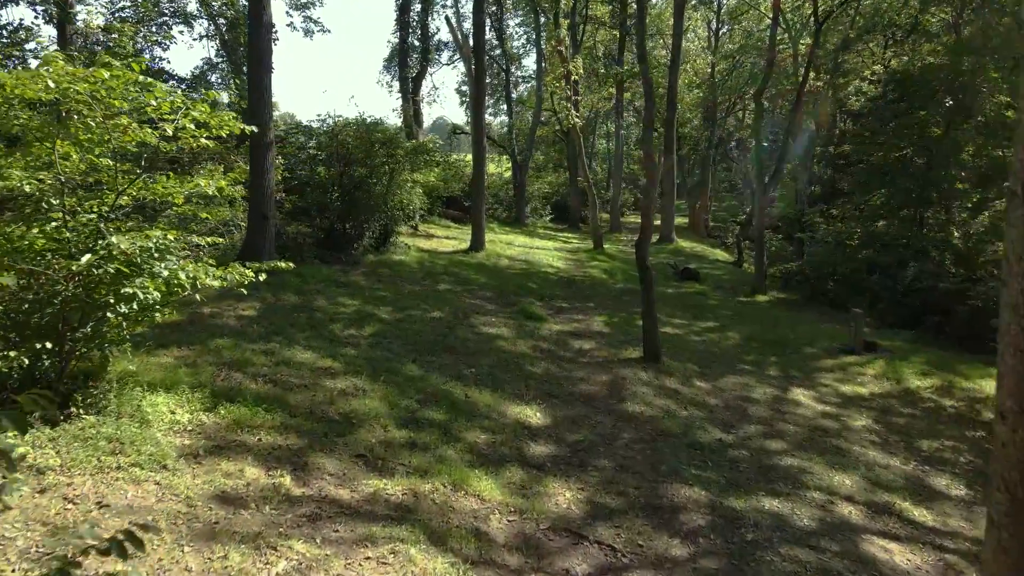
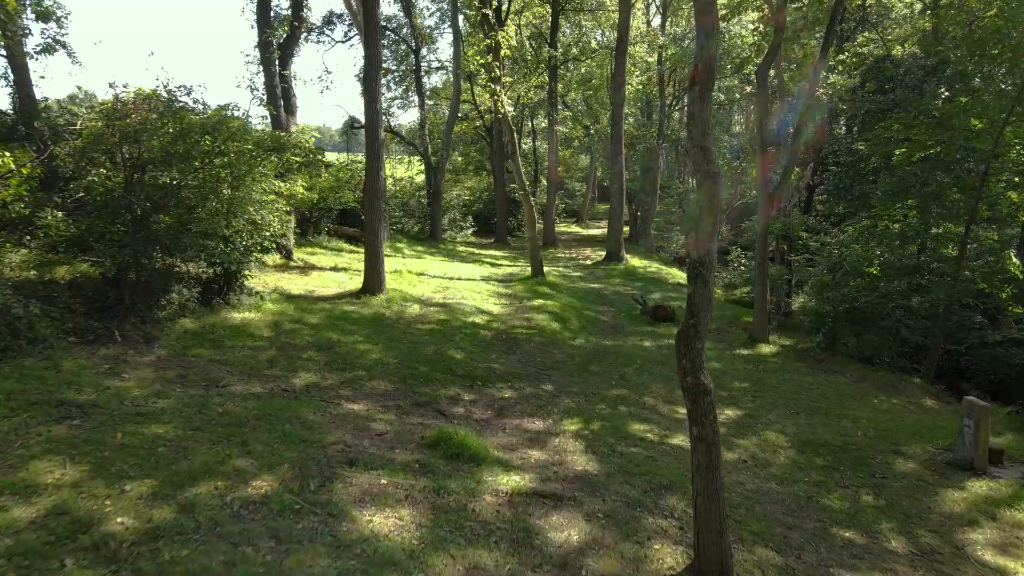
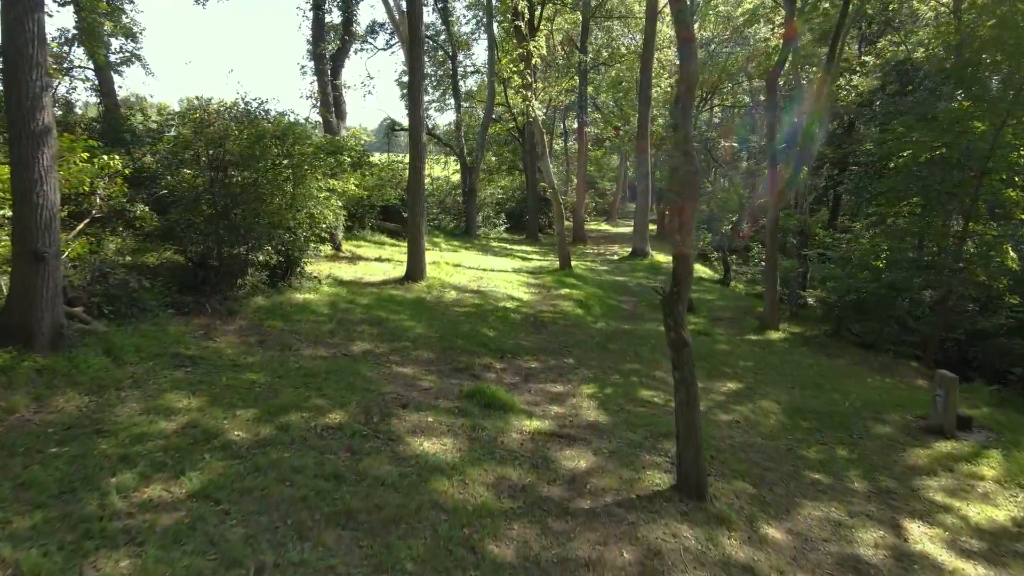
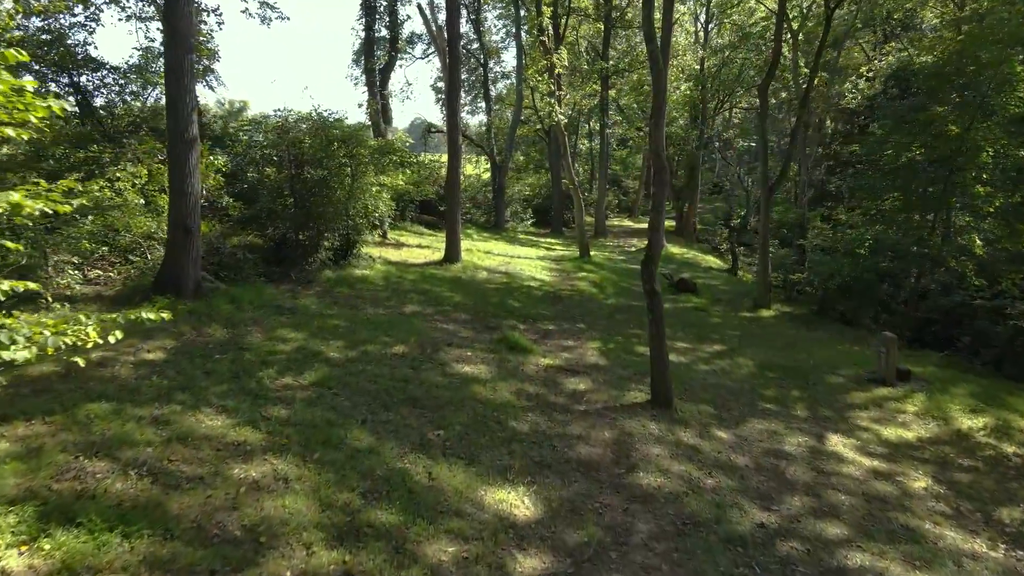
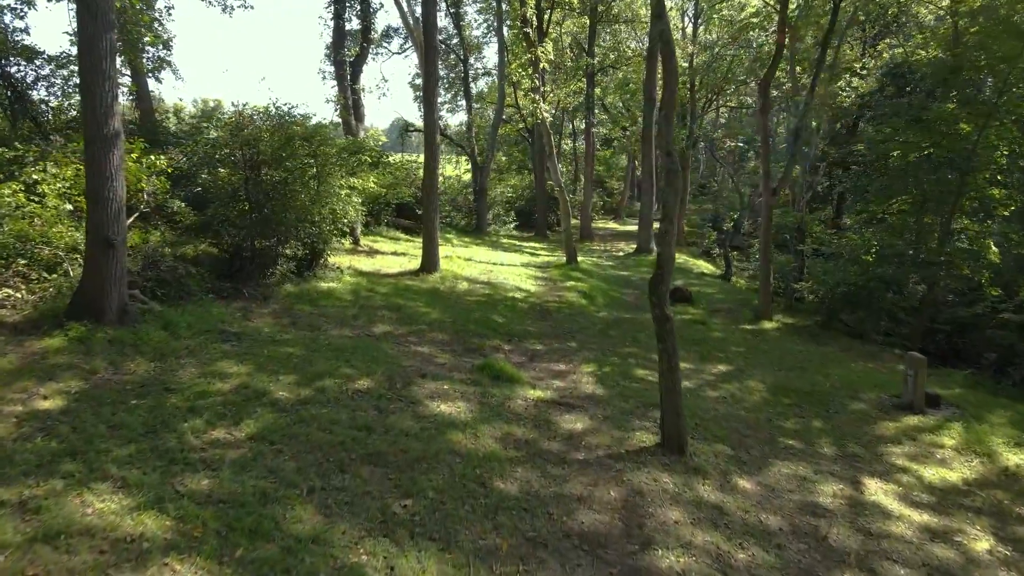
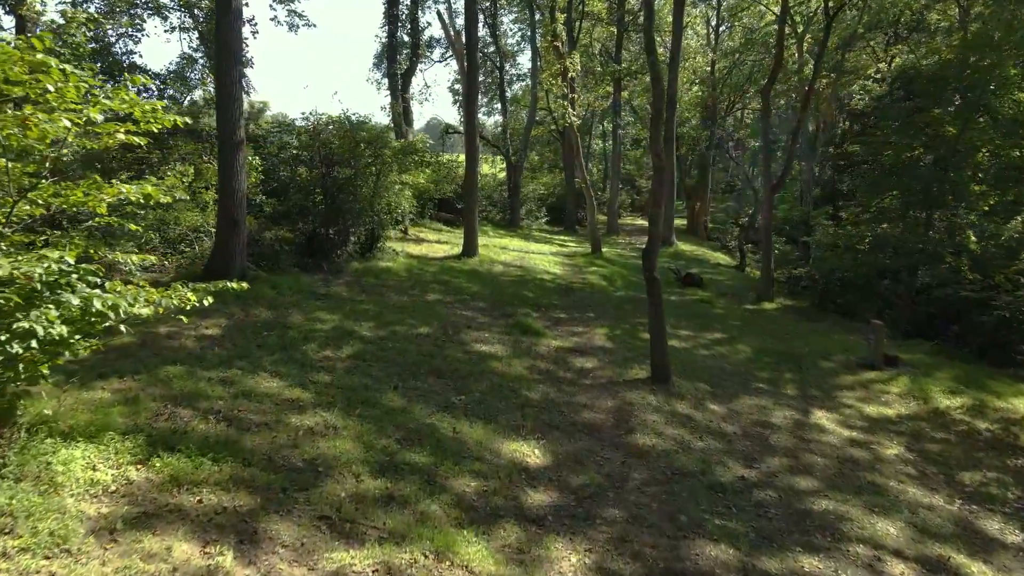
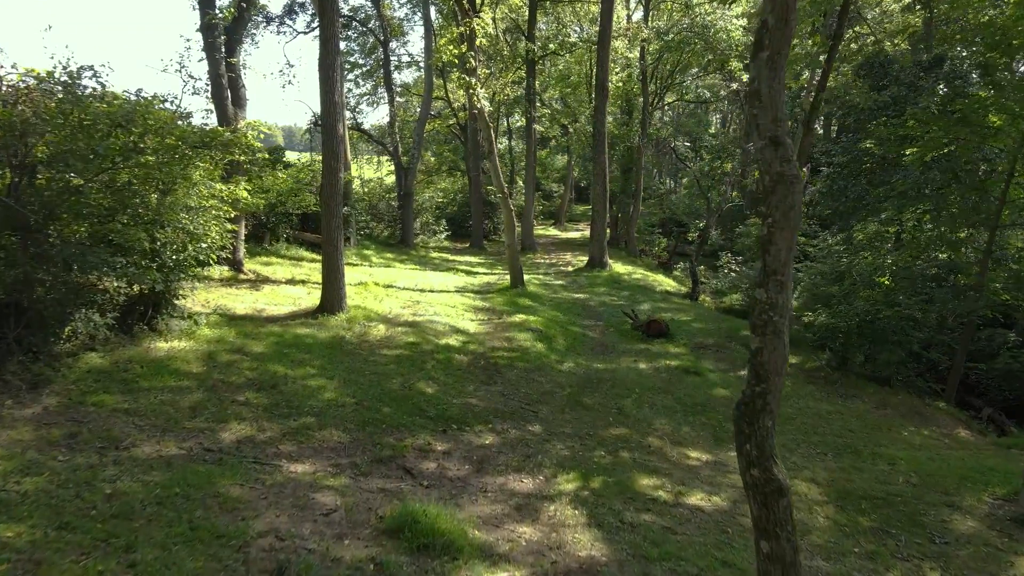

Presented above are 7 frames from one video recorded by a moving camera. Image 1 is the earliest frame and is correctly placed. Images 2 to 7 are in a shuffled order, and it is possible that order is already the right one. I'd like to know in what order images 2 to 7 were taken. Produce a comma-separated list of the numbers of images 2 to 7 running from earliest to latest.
6, 4, 5, 3, 2, 7
